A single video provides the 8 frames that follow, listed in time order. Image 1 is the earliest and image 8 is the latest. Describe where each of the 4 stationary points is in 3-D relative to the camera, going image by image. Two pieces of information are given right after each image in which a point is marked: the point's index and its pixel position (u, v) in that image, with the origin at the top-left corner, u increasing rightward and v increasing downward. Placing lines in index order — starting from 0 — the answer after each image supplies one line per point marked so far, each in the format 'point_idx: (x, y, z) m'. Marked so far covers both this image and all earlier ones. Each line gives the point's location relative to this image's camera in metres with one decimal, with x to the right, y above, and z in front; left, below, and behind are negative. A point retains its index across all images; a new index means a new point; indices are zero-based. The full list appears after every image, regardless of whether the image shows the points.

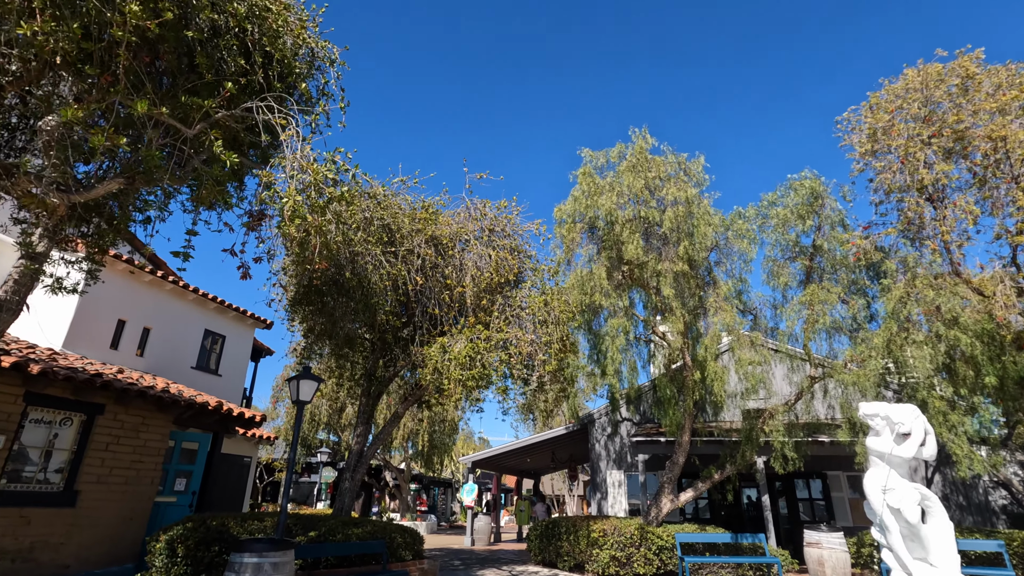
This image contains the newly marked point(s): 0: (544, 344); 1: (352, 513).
0: (+0.6, -1.1, +10.7) m
1: (-3.4, -4.7, +11.3) m
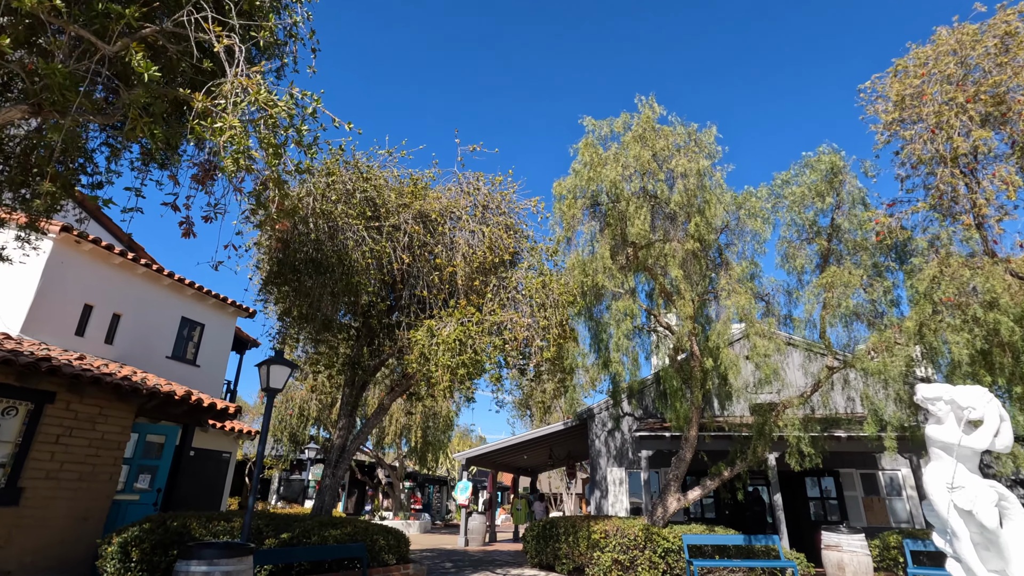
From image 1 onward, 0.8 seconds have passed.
0: (+0.5, -0.8, +9.9) m
1: (-3.5, -4.3, +10.4) m
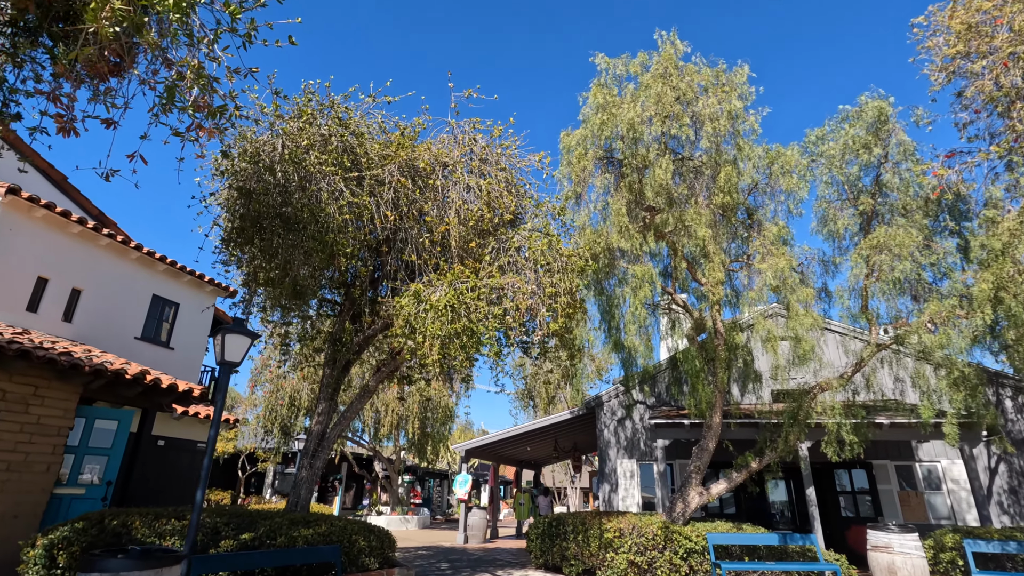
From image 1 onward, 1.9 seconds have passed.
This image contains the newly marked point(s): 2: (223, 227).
0: (+0.6, -0.2, +8.5) m
1: (-3.4, -3.7, +9.1) m
2: (-4.5, +0.9, +8.4) m
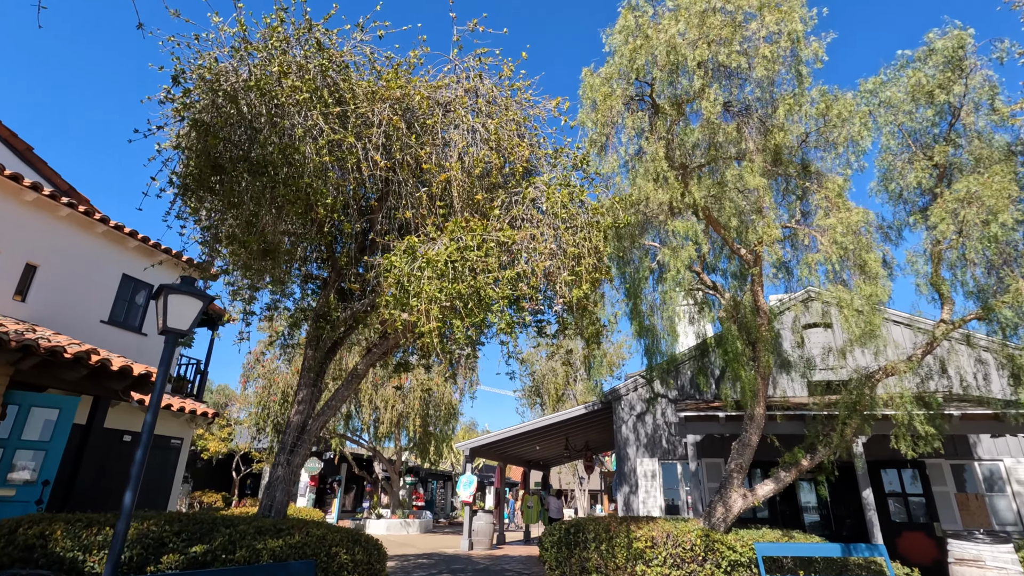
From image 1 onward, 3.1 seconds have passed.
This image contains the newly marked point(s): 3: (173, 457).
0: (+0.8, +0.4, +7.1) m
1: (-3.2, -3.2, +7.7) m
2: (-4.3, +1.5, +7.0) m
3: (-7.6, -3.8, +12.0) m
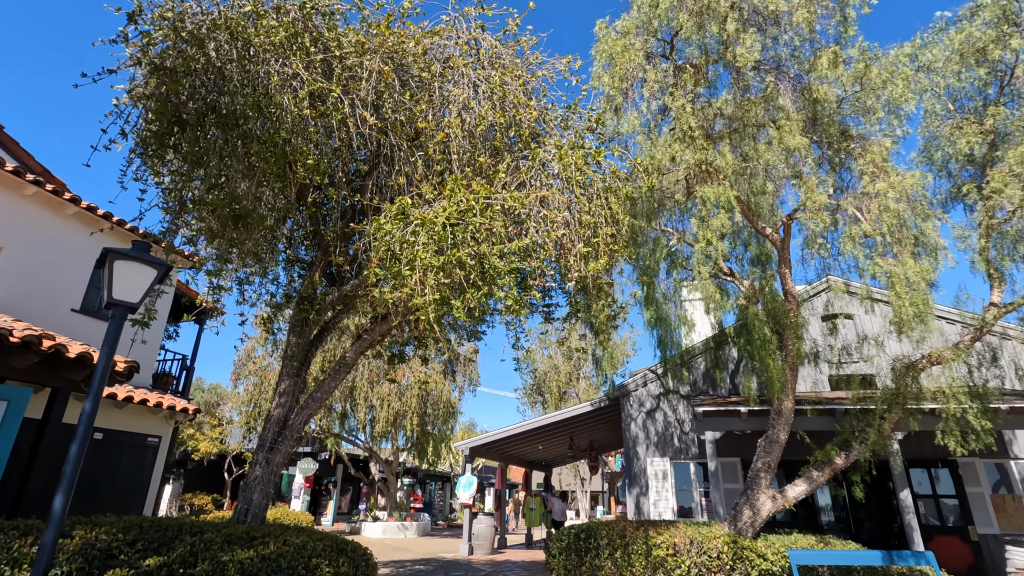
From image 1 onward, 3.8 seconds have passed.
0: (+0.8, +0.7, +6.2) m
1: (-3.2, -2.9, +6.8) m
2: (-4.2, +1.8, +6.1) m
3: (-7.5, -3.5, +11.1) m
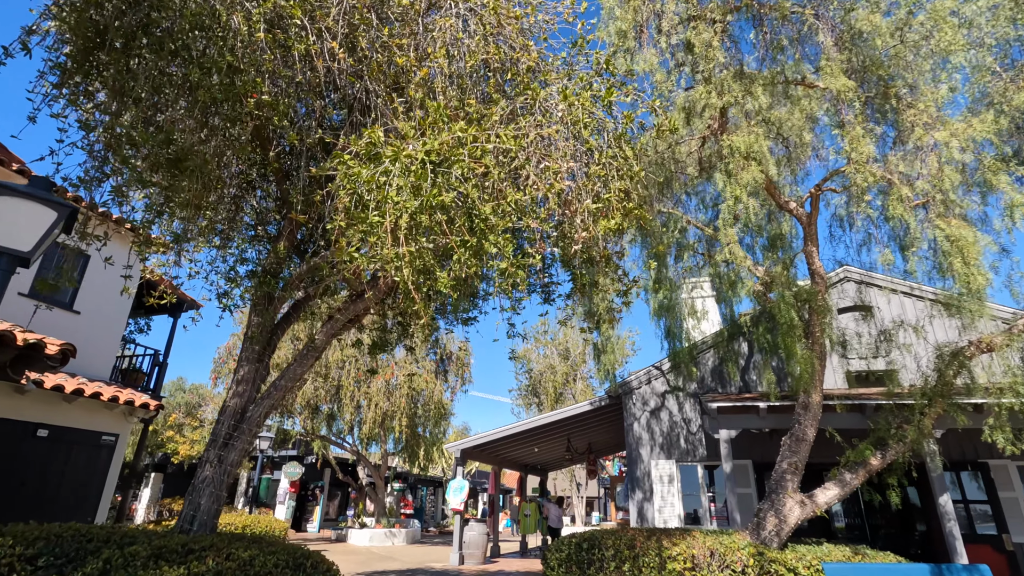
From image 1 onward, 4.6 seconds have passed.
0: (+0.8, +1.0, +5.3) m
1: (-3.2, -2.6, +5.8) m
2: (-4.3, +2.1, +5.1) m
3: (-7.6, -3.2, +10.0) m
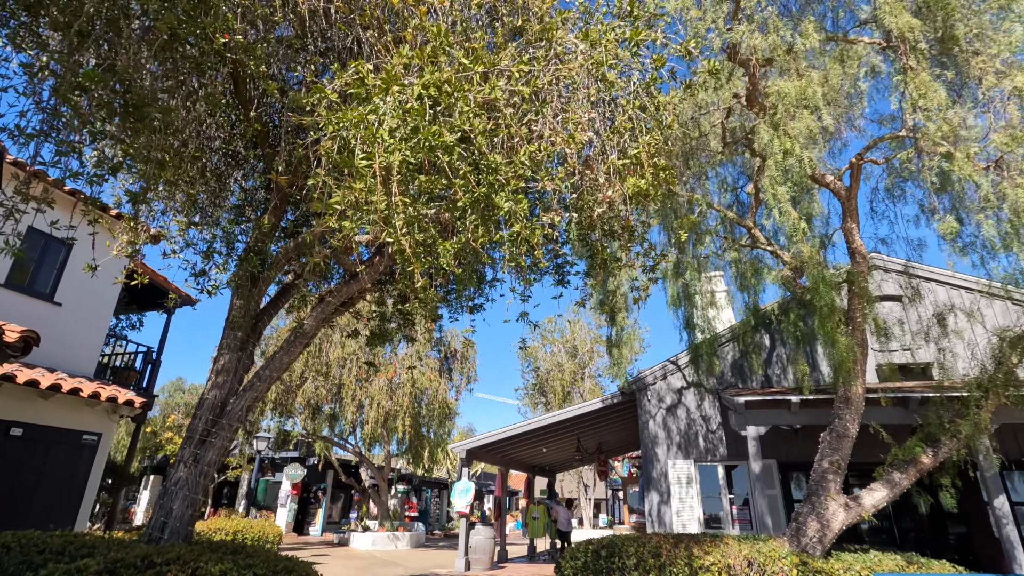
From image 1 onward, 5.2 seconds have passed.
0: (+0.9, +1.3, +4.6) m
1: (-3.1, -2.3, +5.1) m
2: (-4.2, +2.3, +4.4) m
3: (-7.5, -3.0, +9.4) m
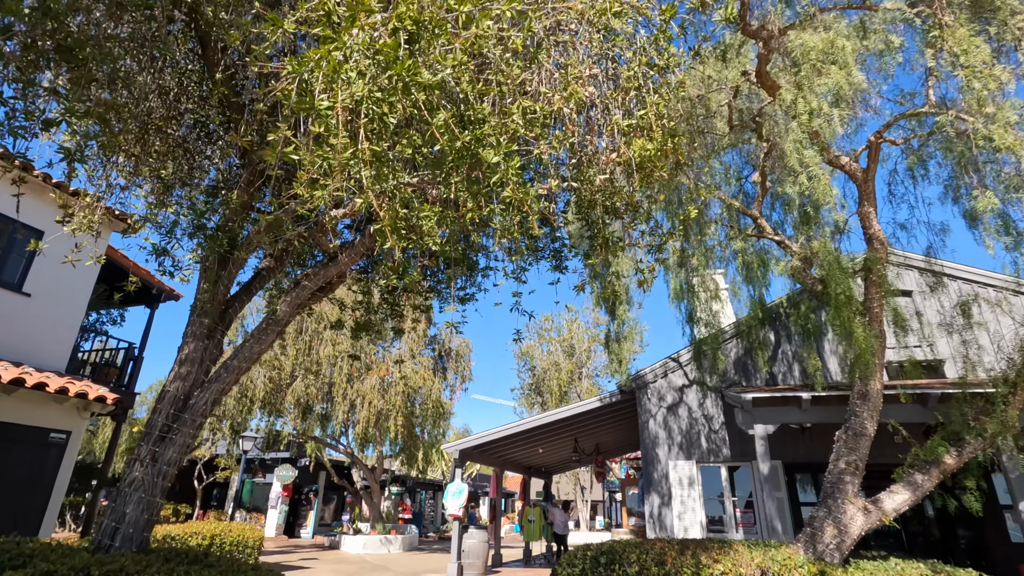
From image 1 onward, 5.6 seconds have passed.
0: (+0.9, +1.4, +4.1) m
1: (-3.2, -2.2, +4.6) m
2: (-4.2, +2.5, +3.9) m
3: (-7.6, -2.8, +8.9) m
